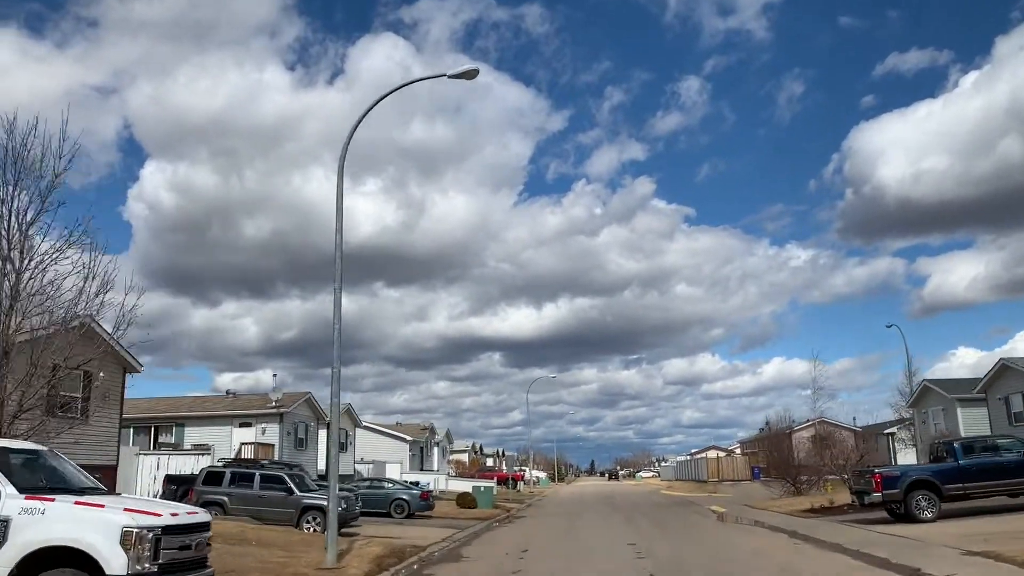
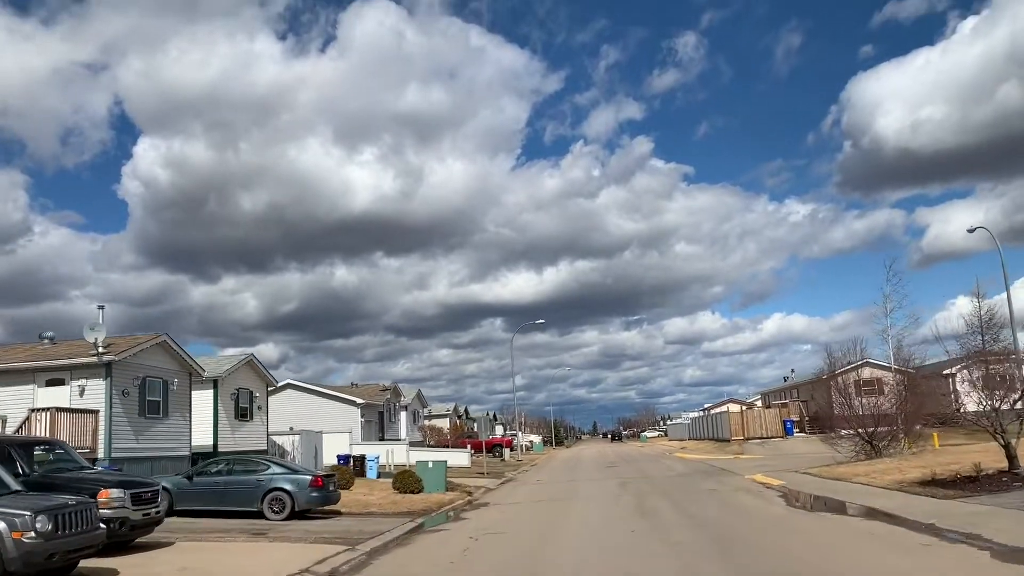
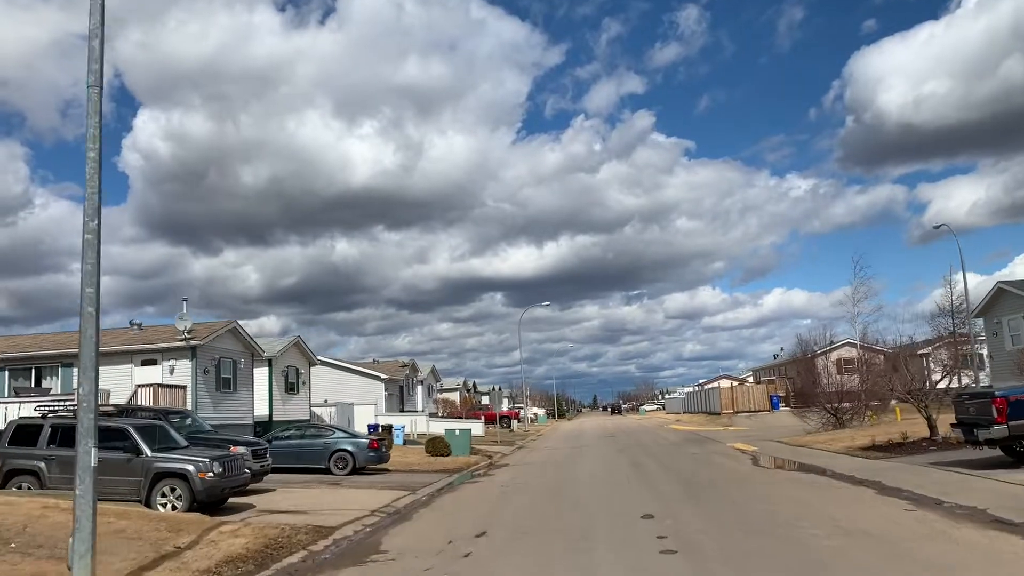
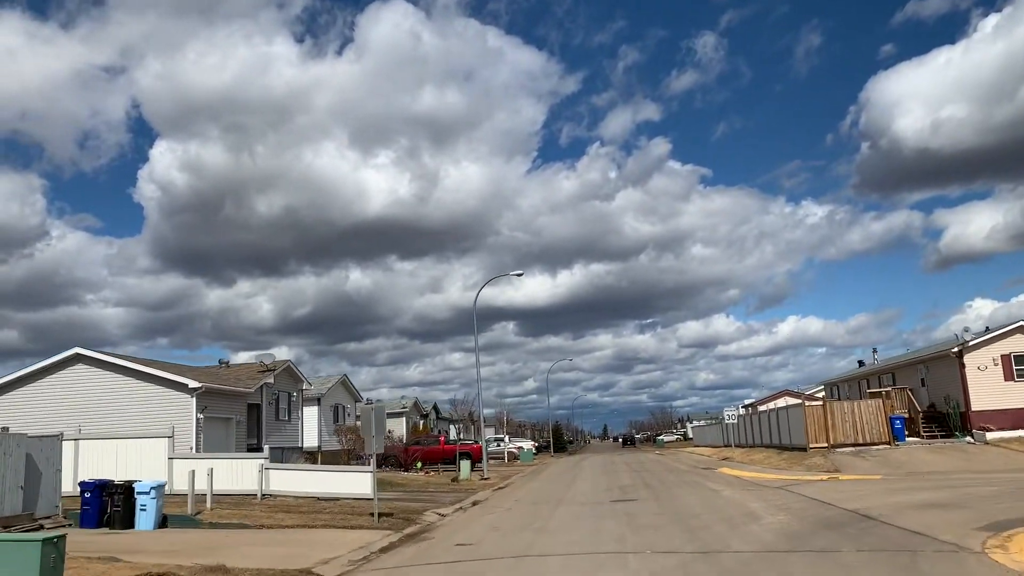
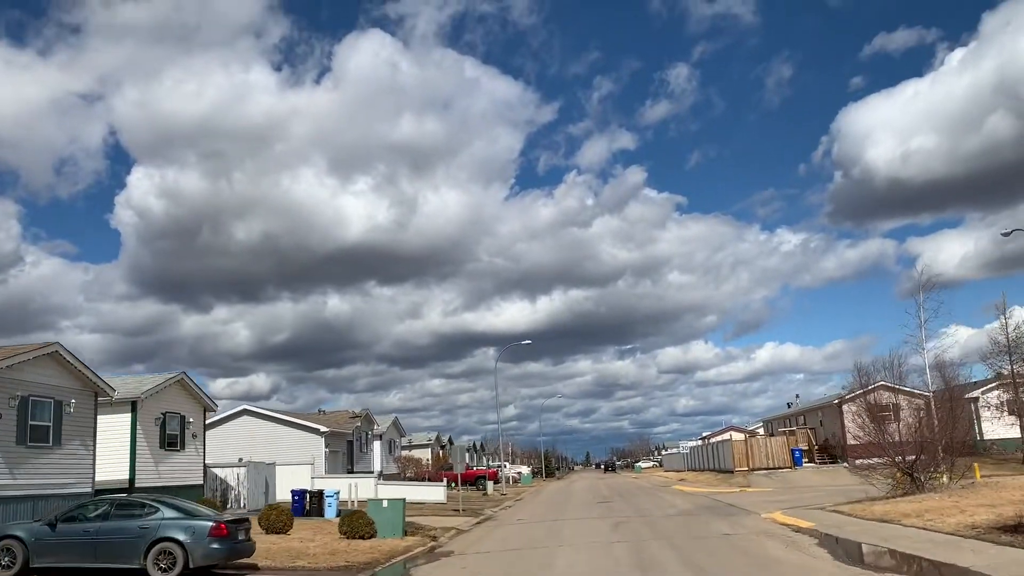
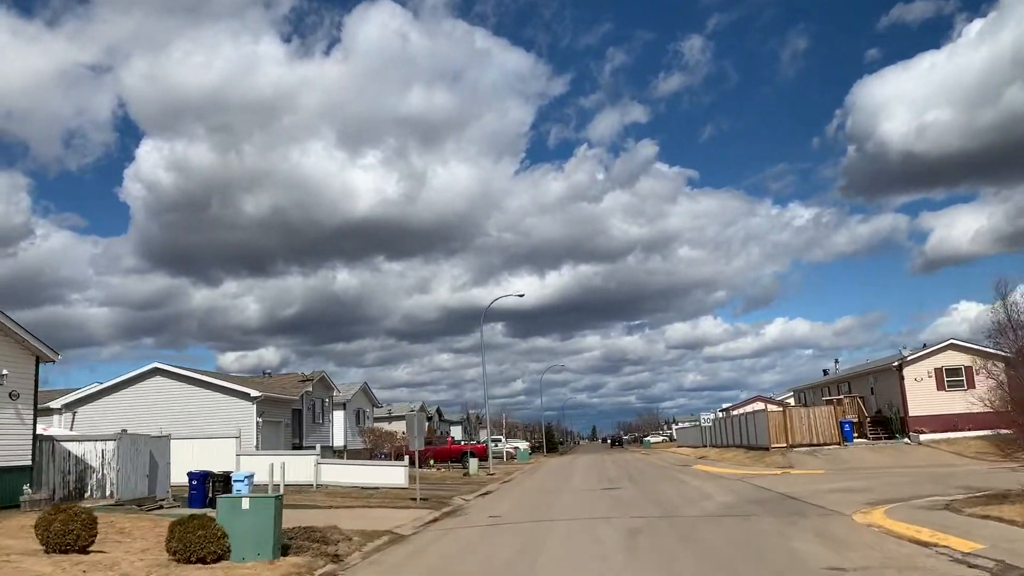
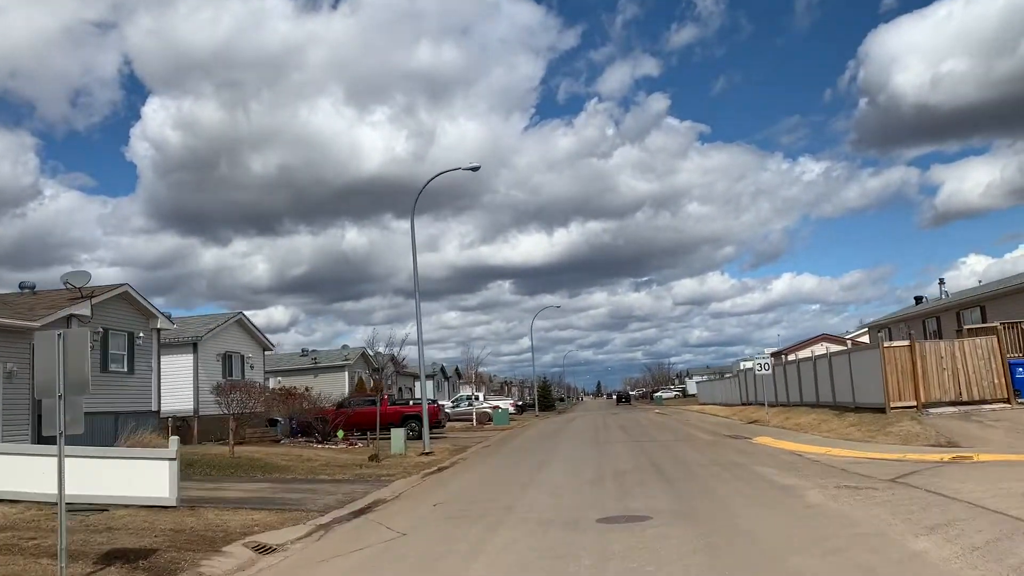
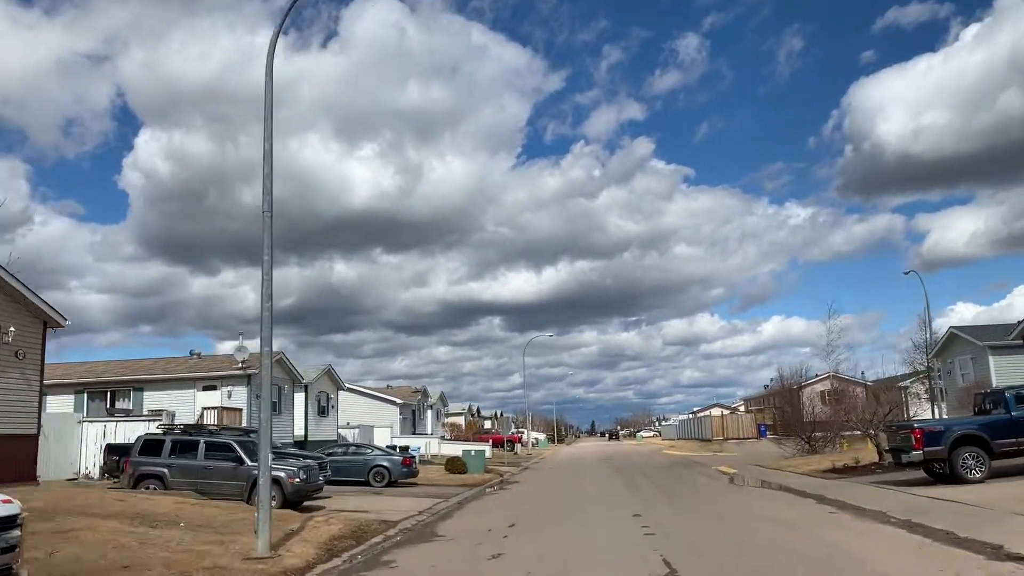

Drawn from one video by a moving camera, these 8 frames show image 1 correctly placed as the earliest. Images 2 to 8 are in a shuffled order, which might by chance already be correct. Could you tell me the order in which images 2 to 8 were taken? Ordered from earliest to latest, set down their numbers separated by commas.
8, 3, 2, 5, 6, 4, 7
